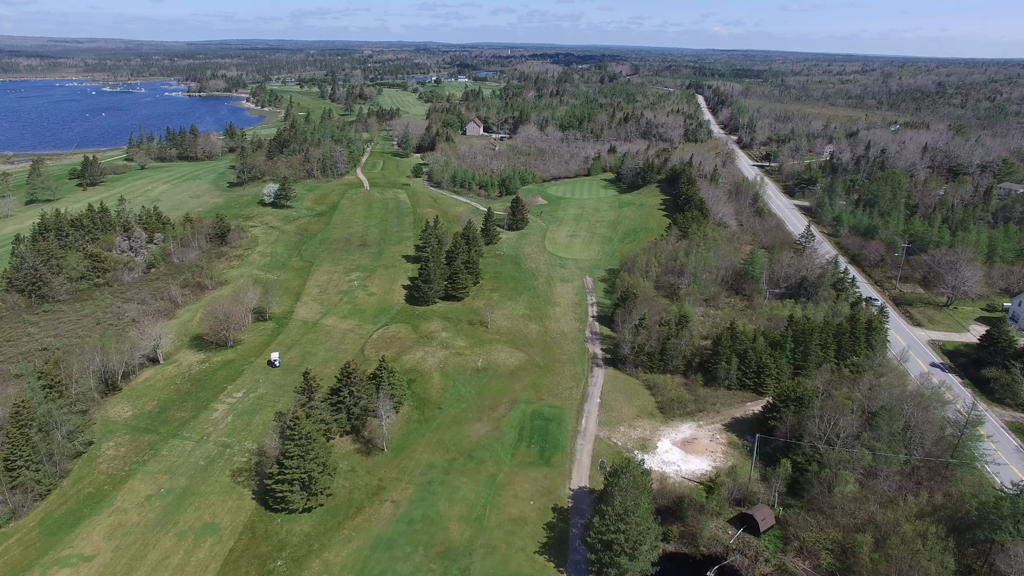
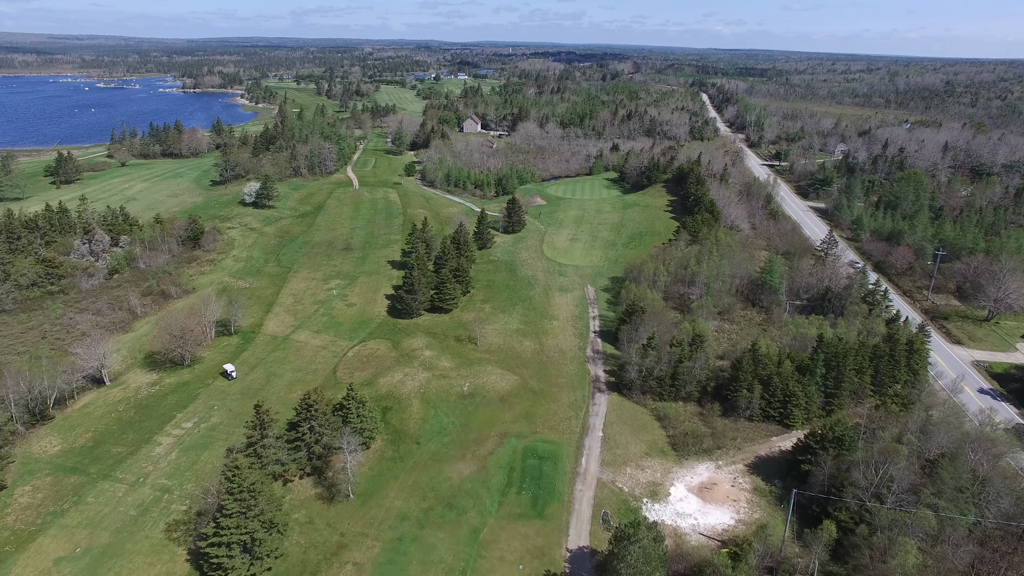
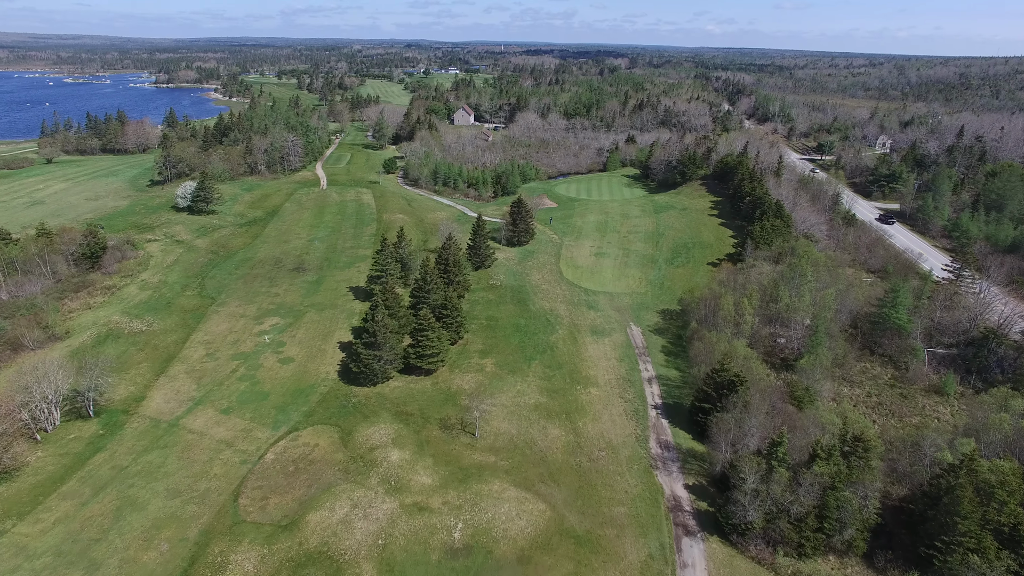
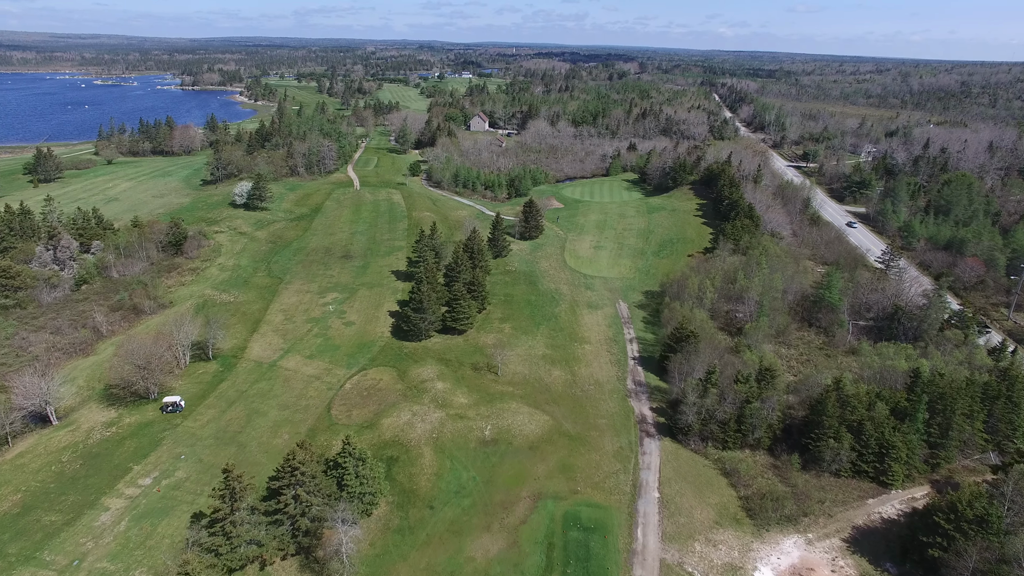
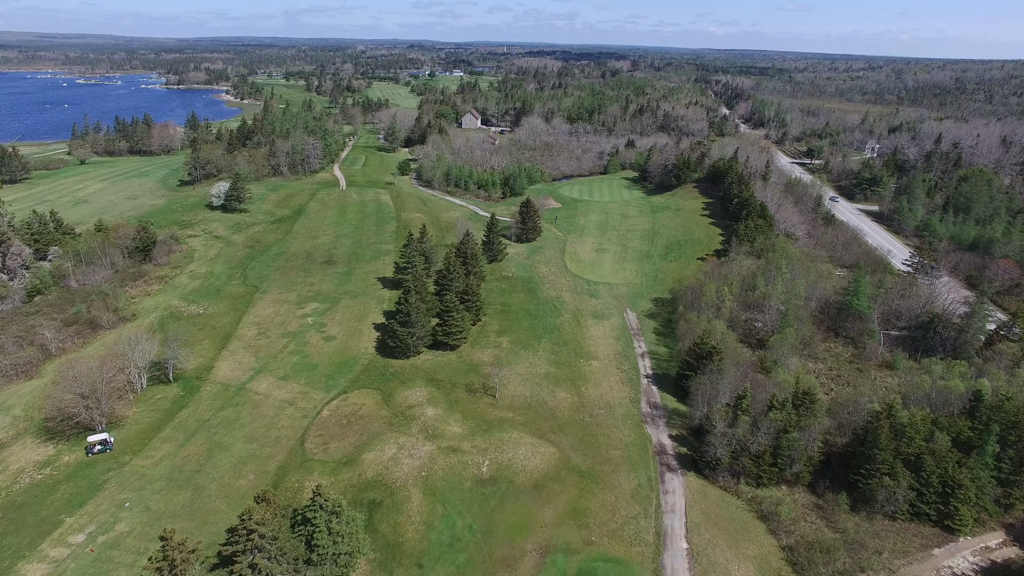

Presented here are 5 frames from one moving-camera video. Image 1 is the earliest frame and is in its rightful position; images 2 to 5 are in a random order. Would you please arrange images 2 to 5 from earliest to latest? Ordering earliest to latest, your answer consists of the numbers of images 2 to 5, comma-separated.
2, 4, 5, 3
